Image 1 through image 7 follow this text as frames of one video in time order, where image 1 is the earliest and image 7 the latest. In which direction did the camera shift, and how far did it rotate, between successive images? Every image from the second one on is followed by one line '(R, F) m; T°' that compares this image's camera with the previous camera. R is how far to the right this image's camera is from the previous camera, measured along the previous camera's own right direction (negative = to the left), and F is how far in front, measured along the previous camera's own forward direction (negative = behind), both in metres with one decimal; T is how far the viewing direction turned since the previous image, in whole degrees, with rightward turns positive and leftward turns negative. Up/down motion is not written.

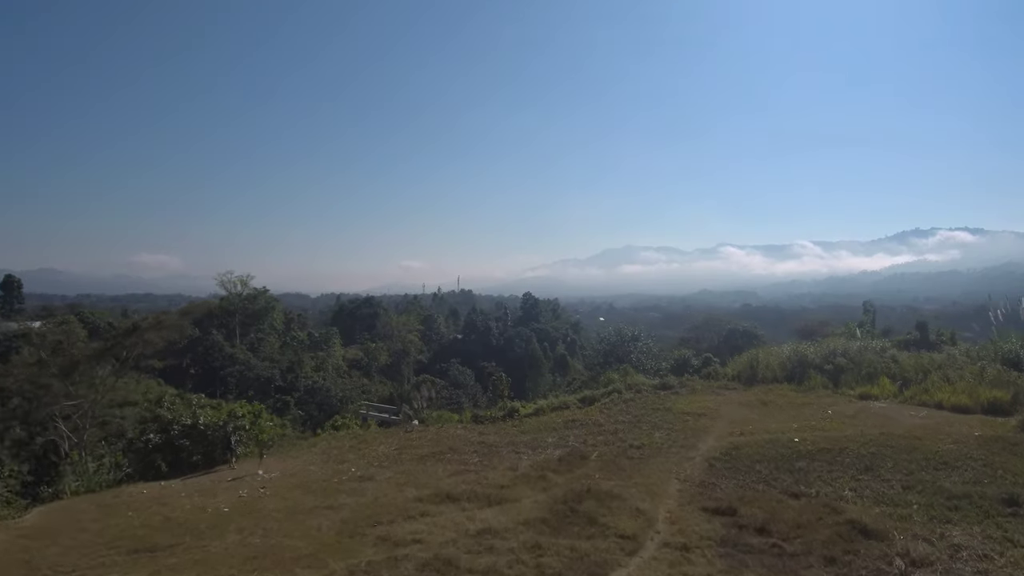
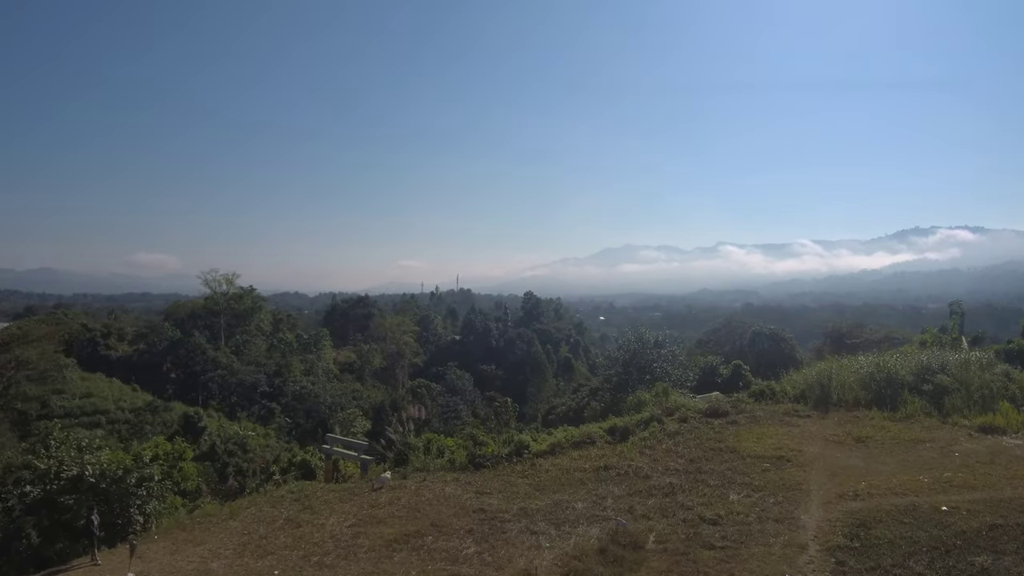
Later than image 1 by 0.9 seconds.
(-0.1, +2.0) m; 0°
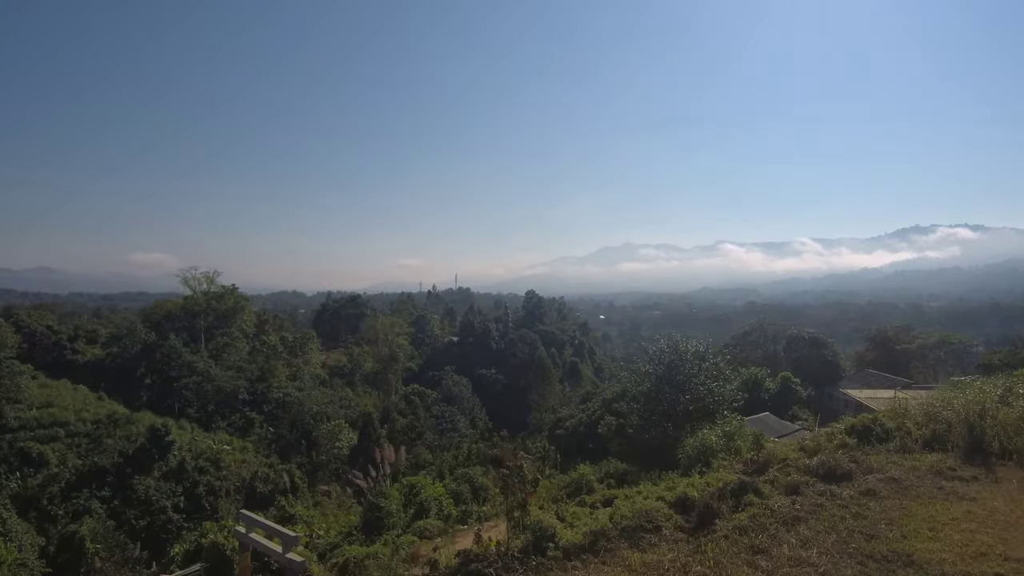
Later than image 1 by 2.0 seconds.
(-0.1, +2.3) m; 0°
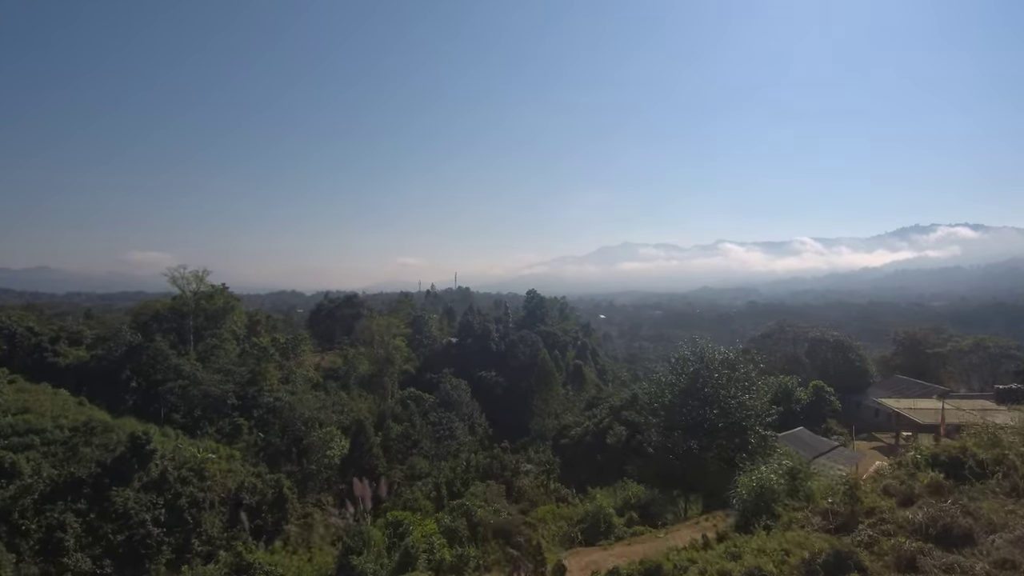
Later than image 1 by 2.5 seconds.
(-0.1, +1.2) m; 0°
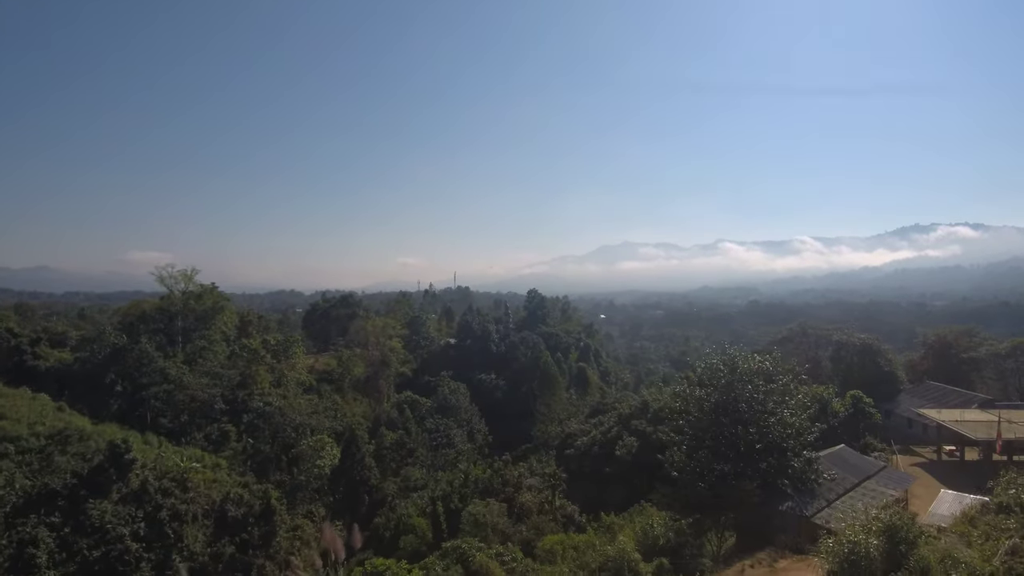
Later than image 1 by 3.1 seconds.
(-0.1, +1.1) m; 0°
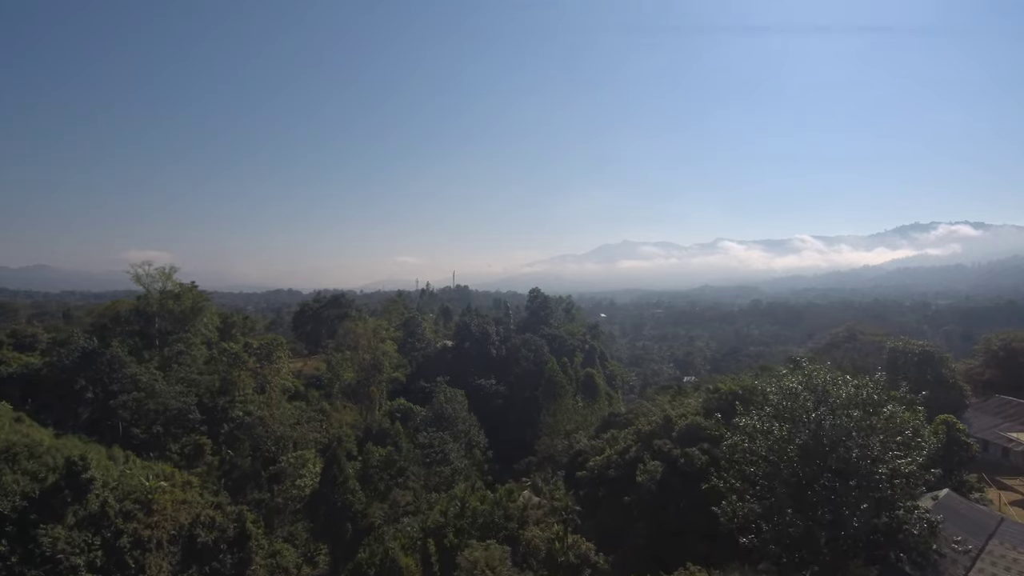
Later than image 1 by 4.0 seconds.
(-0.1, +1.9) m; 0°
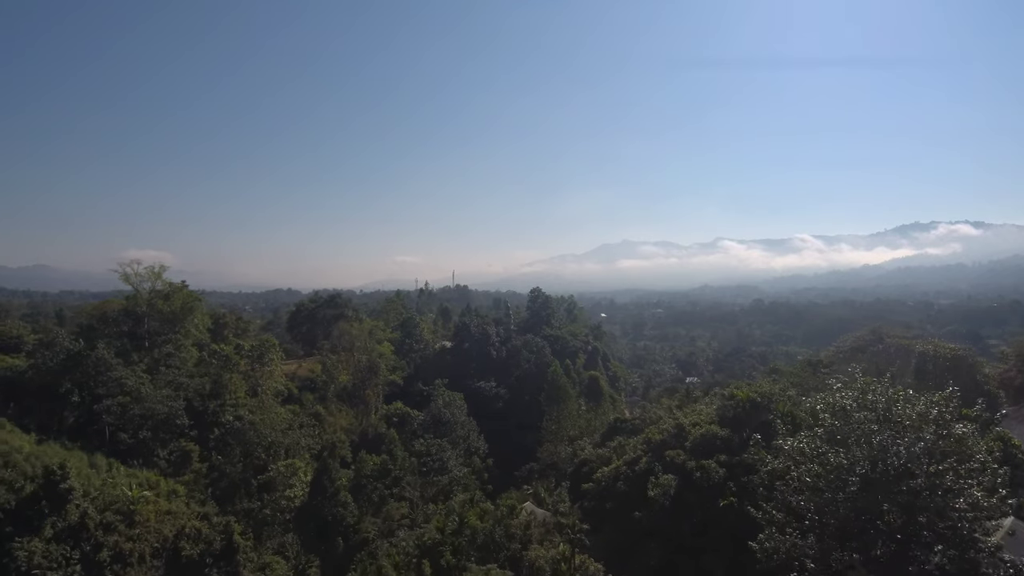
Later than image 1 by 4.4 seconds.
(0.0, +0.8) m; 0°
